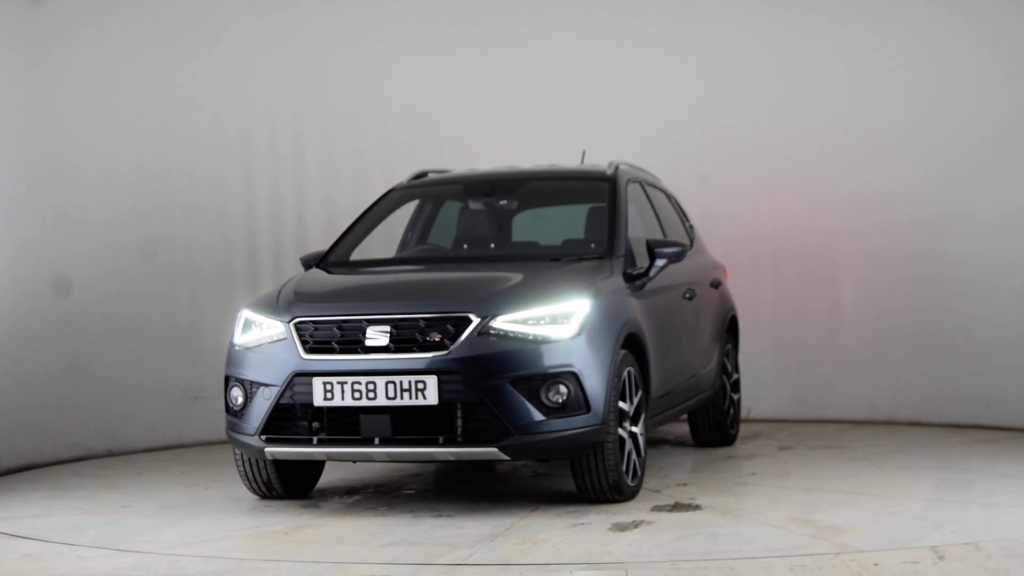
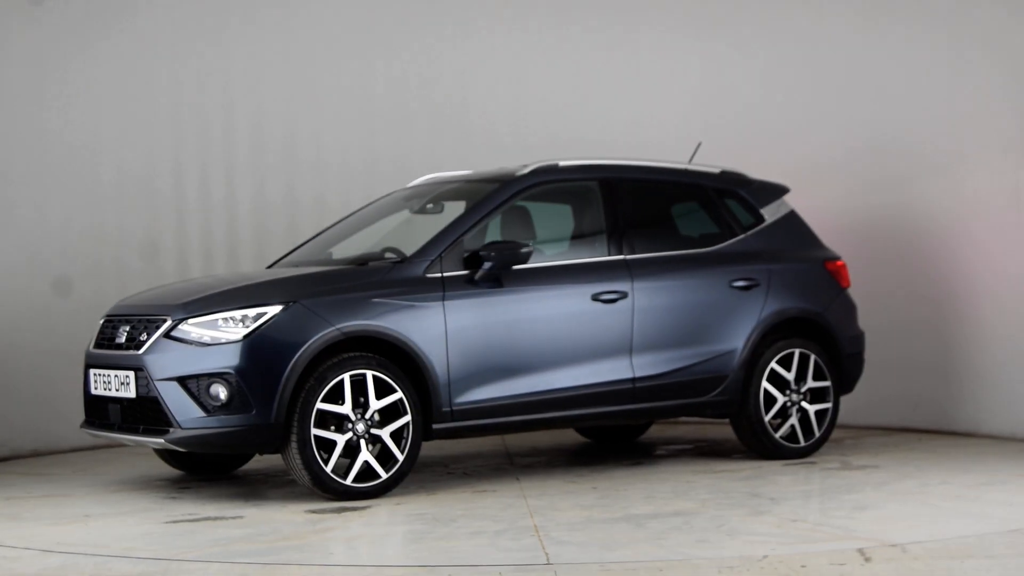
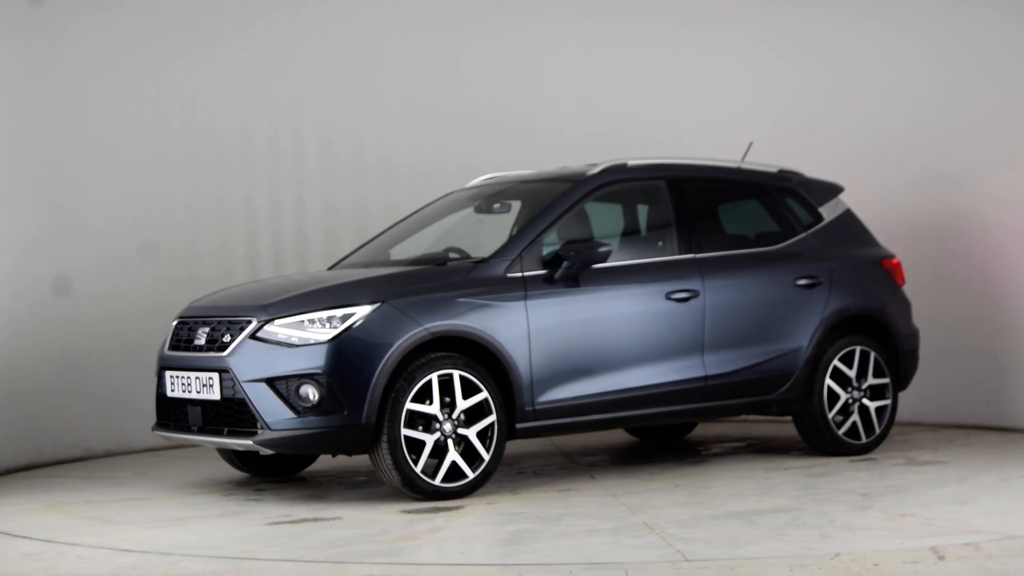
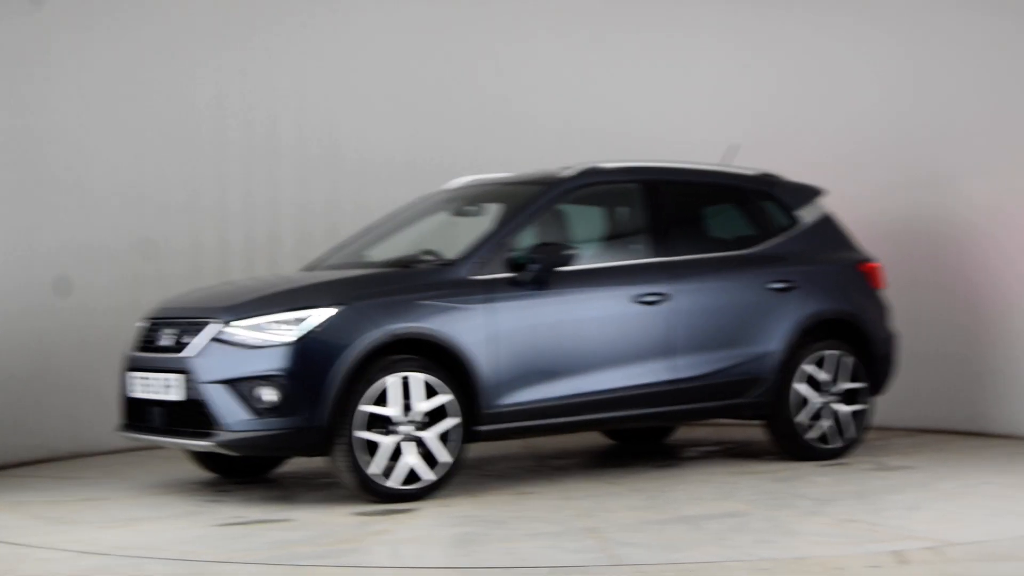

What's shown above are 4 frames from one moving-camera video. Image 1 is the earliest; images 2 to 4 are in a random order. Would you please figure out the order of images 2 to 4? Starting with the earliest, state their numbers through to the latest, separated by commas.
3, 4, 2
